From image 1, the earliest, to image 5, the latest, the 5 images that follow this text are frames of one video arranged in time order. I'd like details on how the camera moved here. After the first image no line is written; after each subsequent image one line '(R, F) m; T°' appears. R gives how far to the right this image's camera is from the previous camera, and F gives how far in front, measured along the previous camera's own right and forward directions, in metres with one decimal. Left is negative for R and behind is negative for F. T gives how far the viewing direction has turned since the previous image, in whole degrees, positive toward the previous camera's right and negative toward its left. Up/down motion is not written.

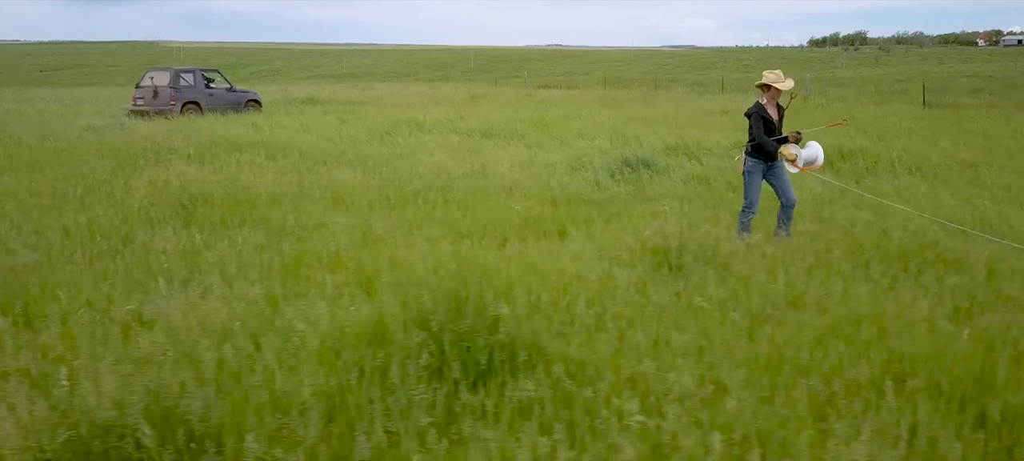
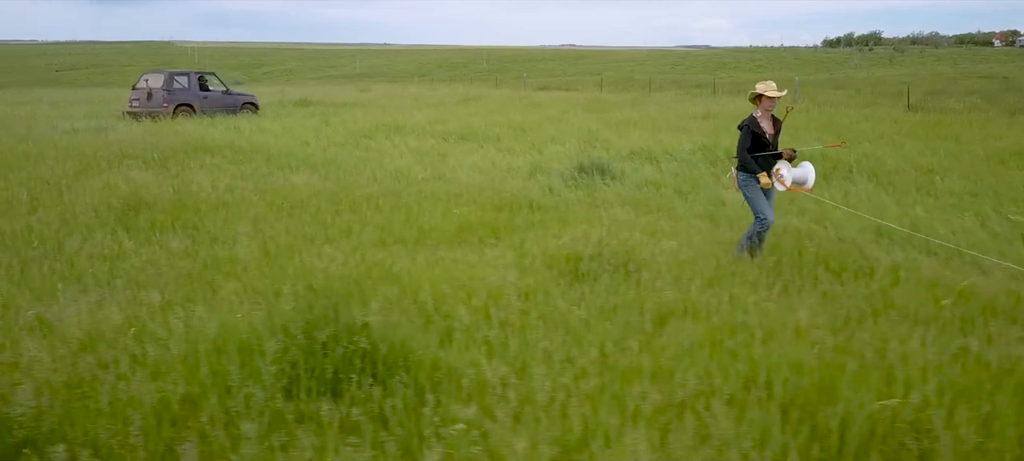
(+0.6, -0.1) m; -1°
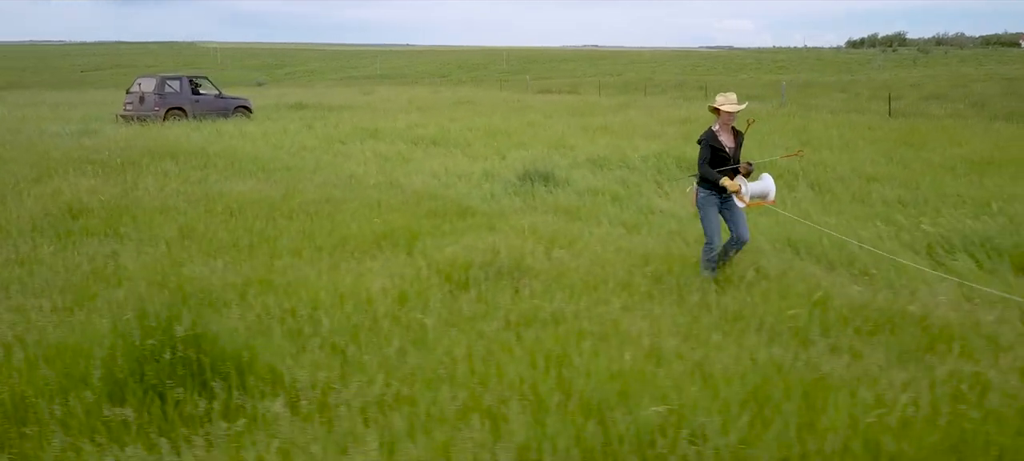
(+0.9, -0.2) m; -1°
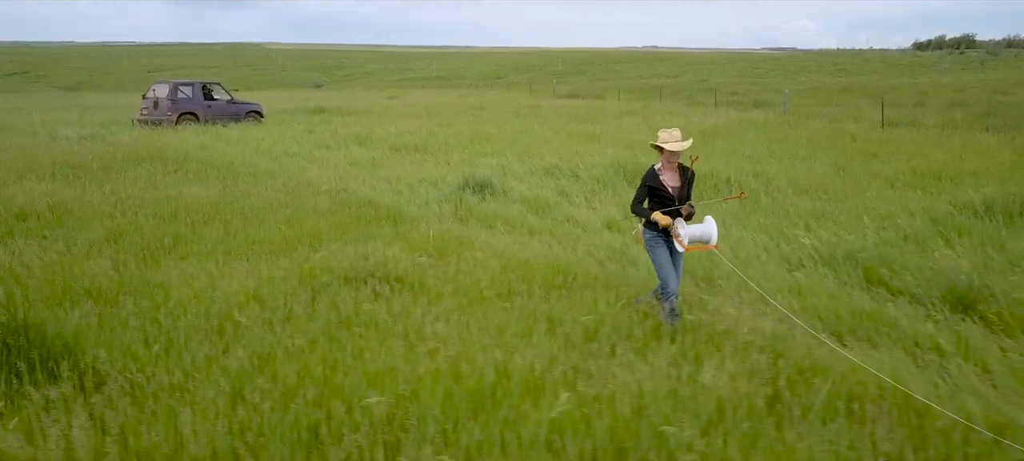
(+1.4, -0.5) m; -3°
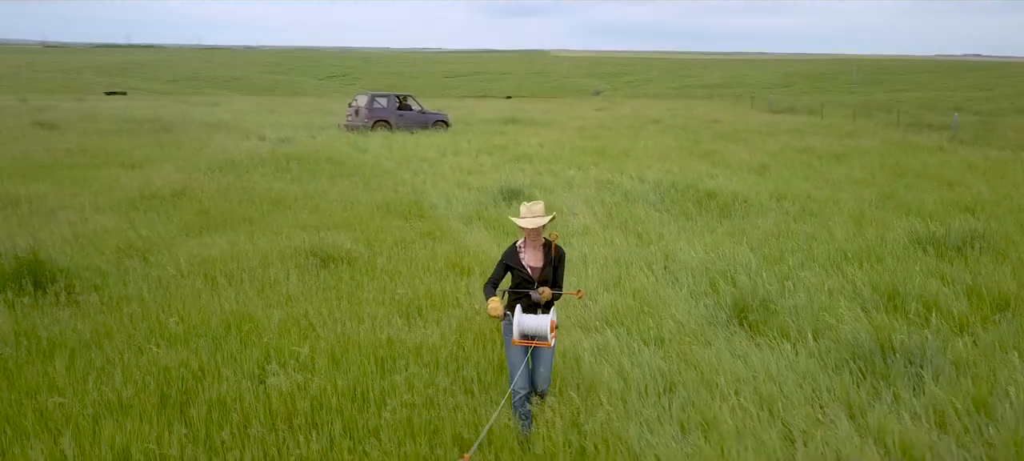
(+3.4, -1.4) m; -17°
